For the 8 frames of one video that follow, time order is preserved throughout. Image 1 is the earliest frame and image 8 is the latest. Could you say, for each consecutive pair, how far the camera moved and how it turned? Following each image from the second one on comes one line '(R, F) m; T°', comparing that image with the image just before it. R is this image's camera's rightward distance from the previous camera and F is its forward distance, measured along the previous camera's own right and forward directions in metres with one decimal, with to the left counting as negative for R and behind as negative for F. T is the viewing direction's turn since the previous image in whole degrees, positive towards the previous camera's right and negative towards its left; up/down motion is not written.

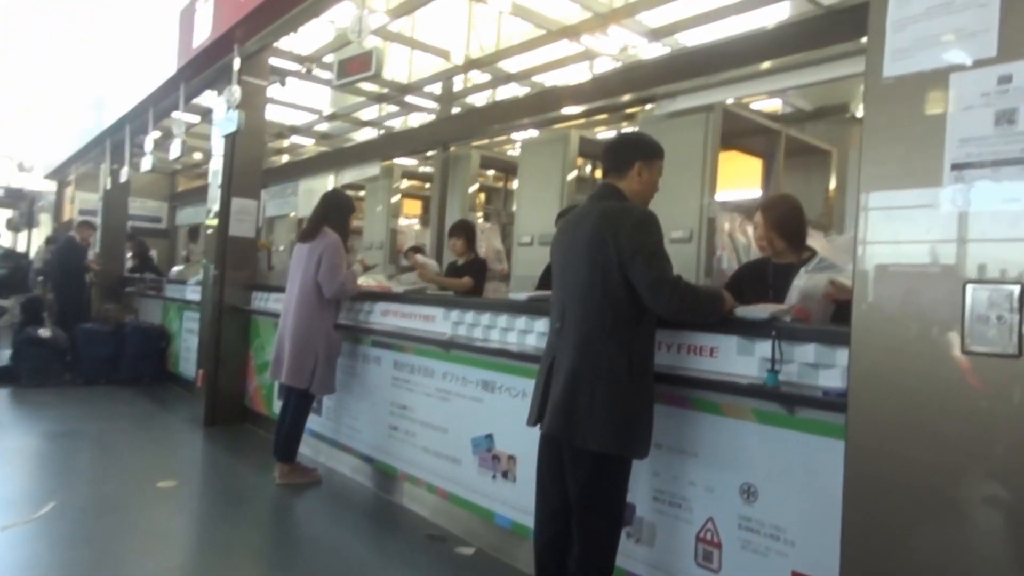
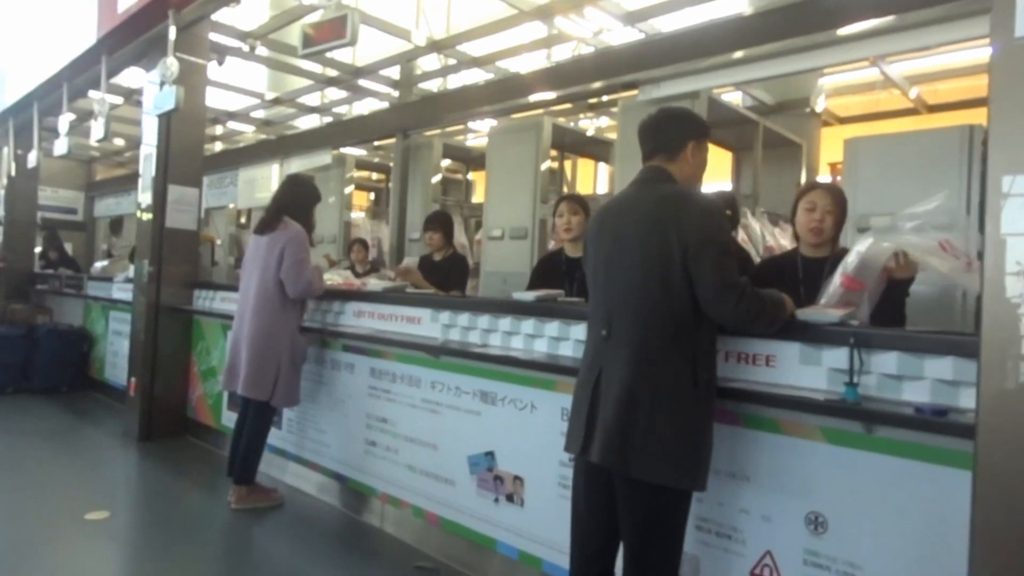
(-0.3, +0.4) m; +6°
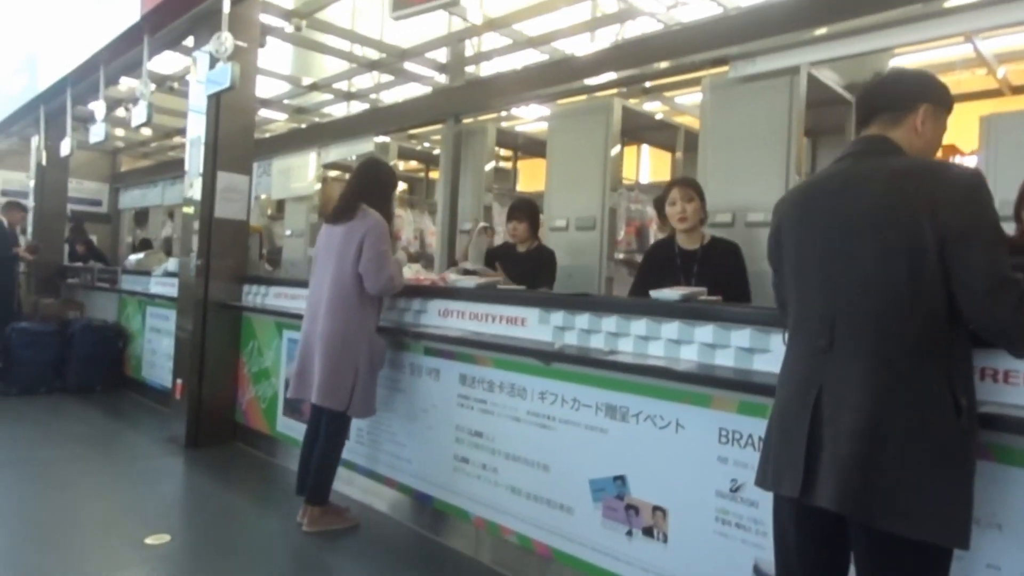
(-0.4, +0.4) m; -1°
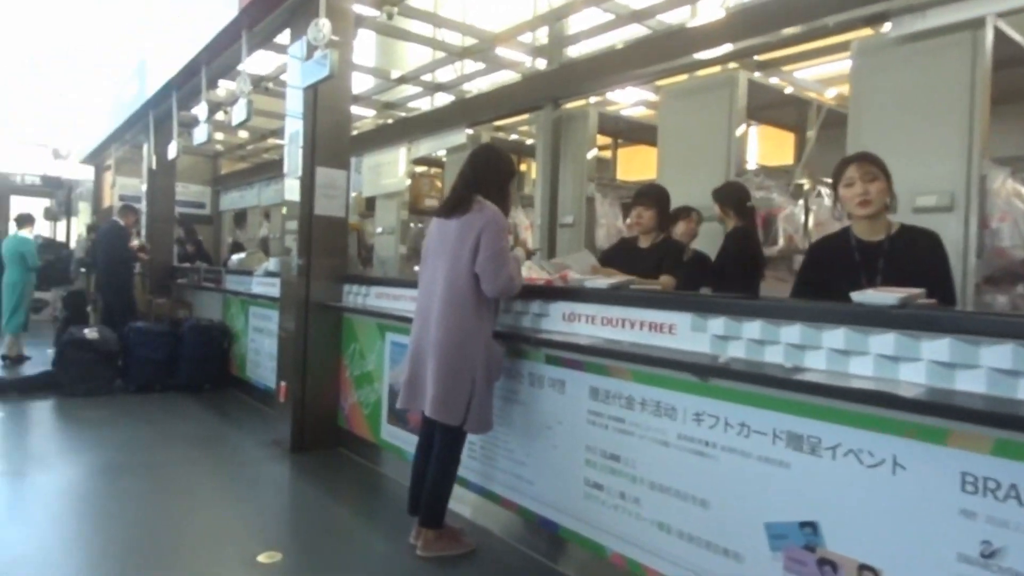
(-0.2, +0.4) m; -7°
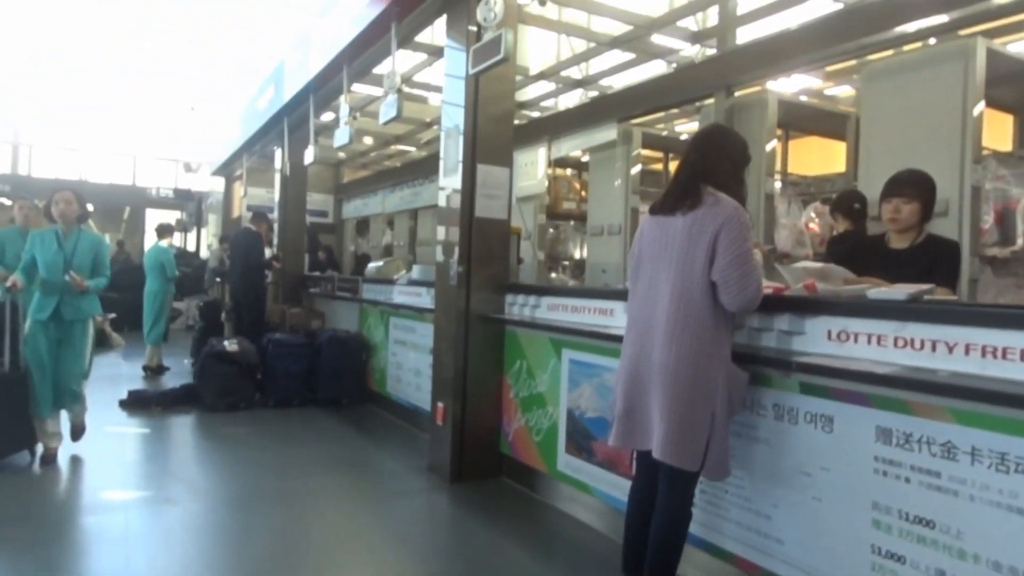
(-0.5, +0.5) m; -7°
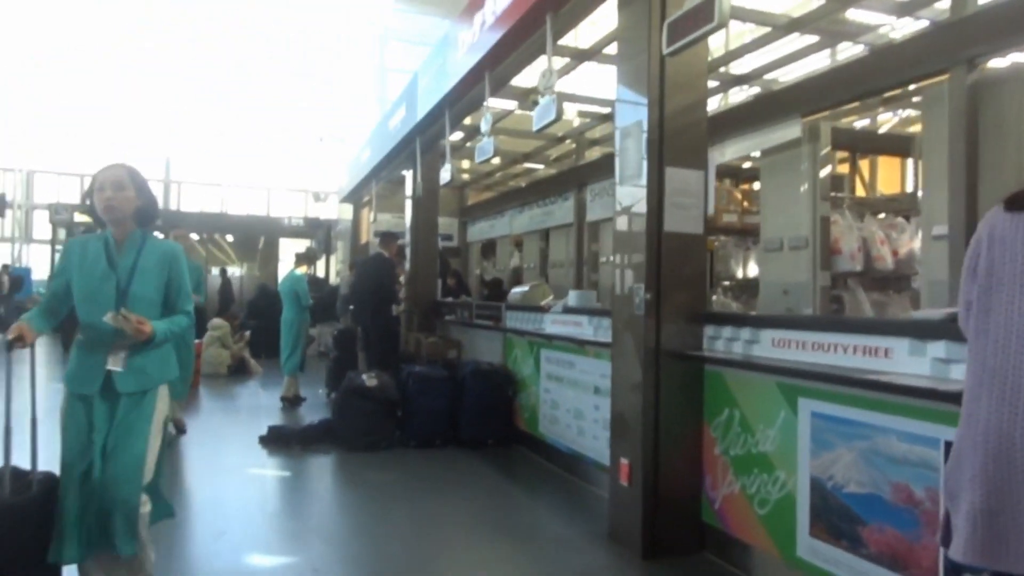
(-0.4, +0.6) m; -9°
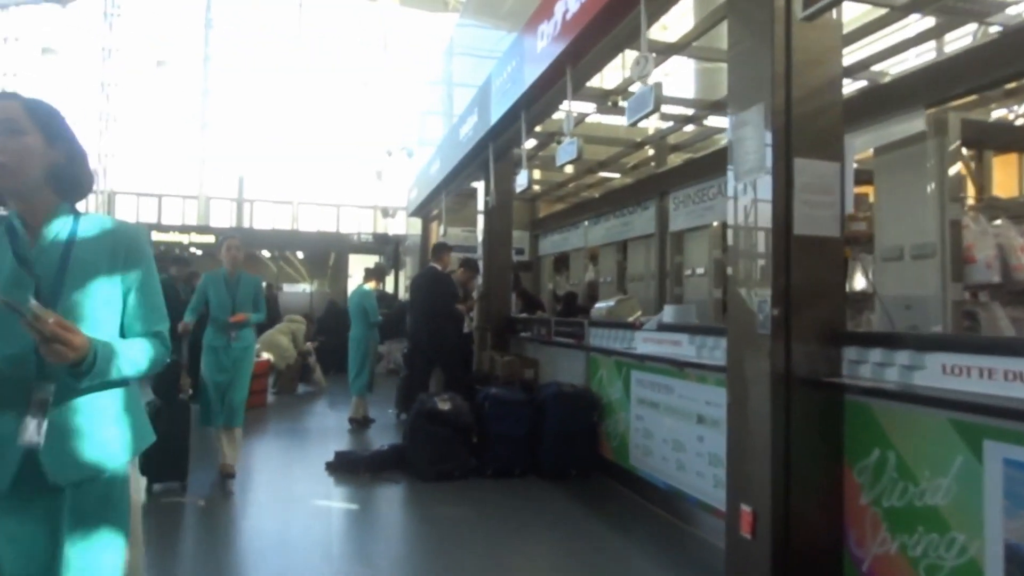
(-0.1, +0.4) m; -5°
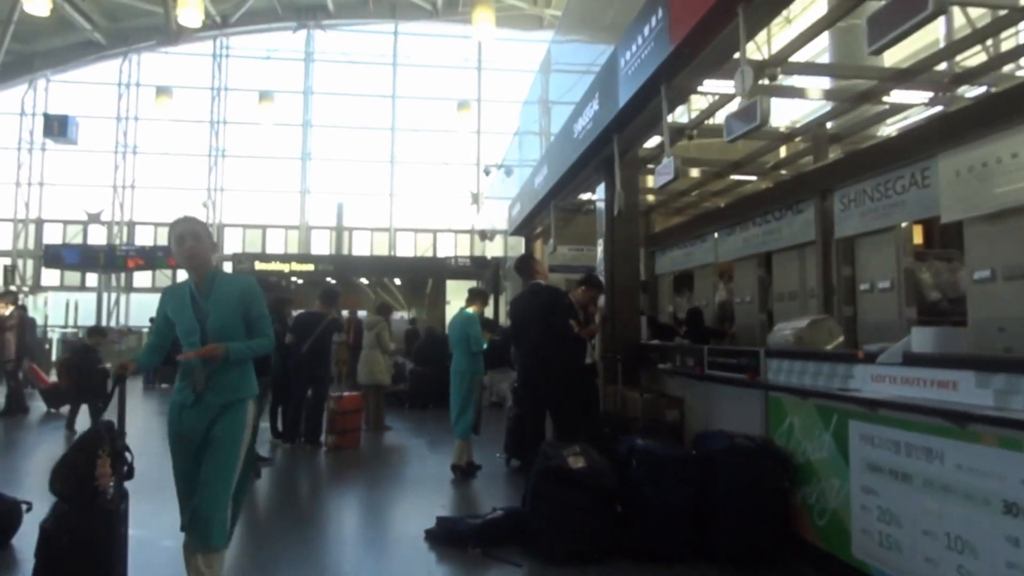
(-0.3, +1.1) m; -8°
